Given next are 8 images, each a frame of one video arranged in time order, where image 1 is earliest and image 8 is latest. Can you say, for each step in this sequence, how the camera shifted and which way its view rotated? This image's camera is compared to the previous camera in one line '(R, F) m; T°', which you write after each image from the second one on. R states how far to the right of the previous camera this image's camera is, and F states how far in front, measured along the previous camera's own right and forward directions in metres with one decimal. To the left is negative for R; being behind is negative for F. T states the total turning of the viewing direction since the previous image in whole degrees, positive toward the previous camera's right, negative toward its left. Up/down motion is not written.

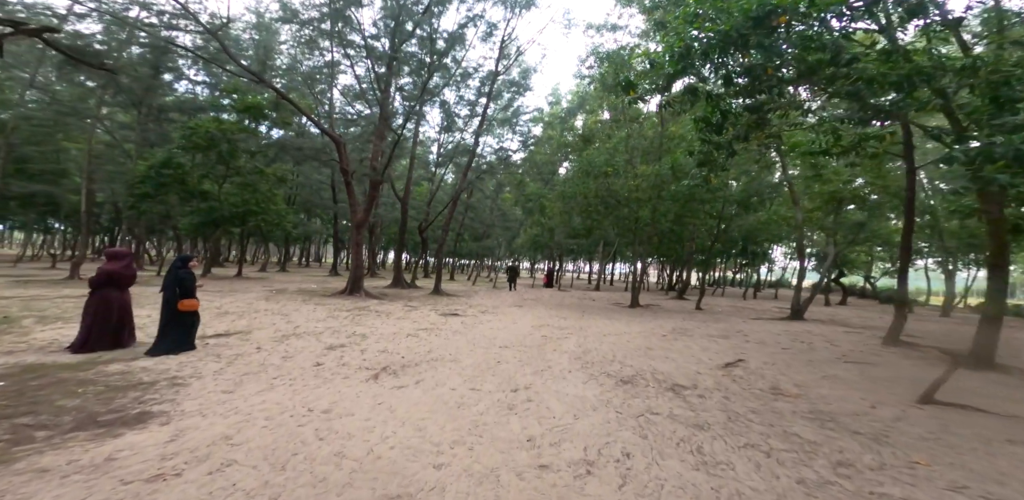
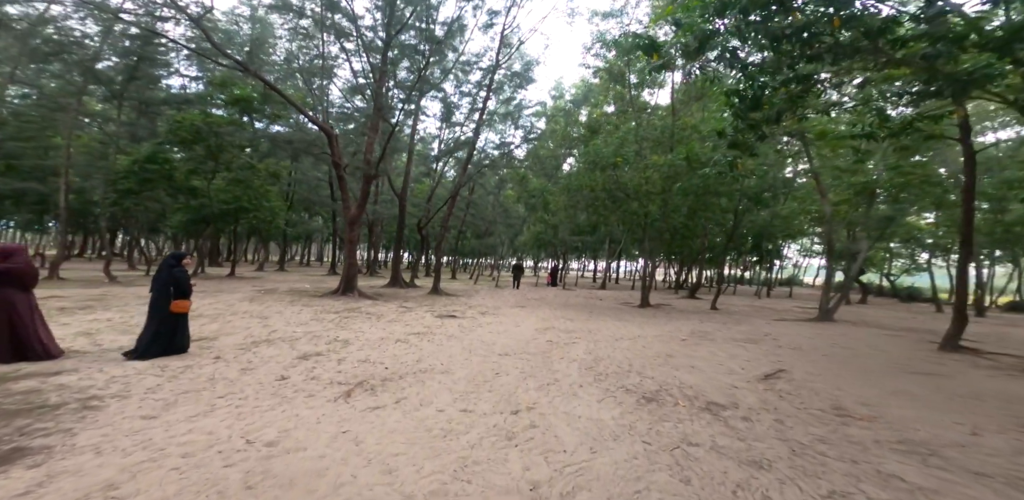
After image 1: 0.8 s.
(0.0, +1.2) m; 0°
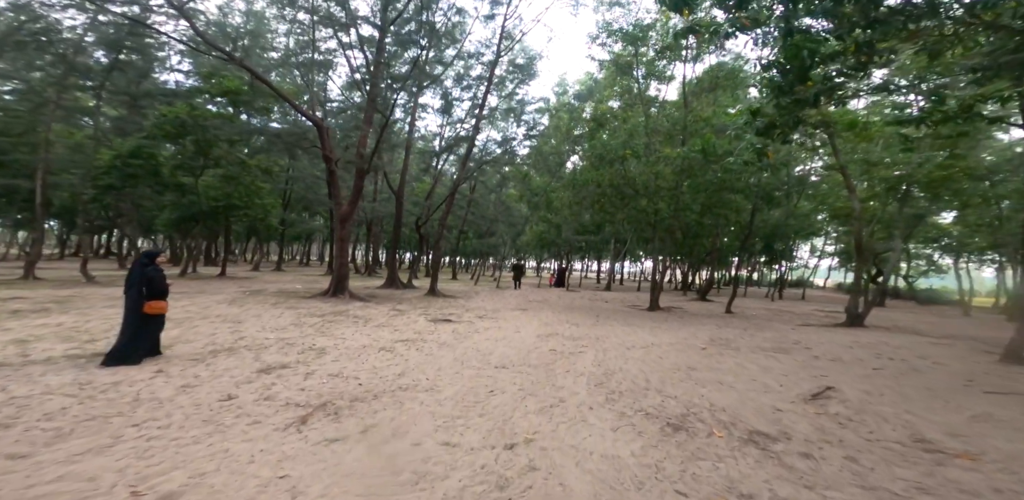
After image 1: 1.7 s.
(+0.1, +1.1) m; 0°
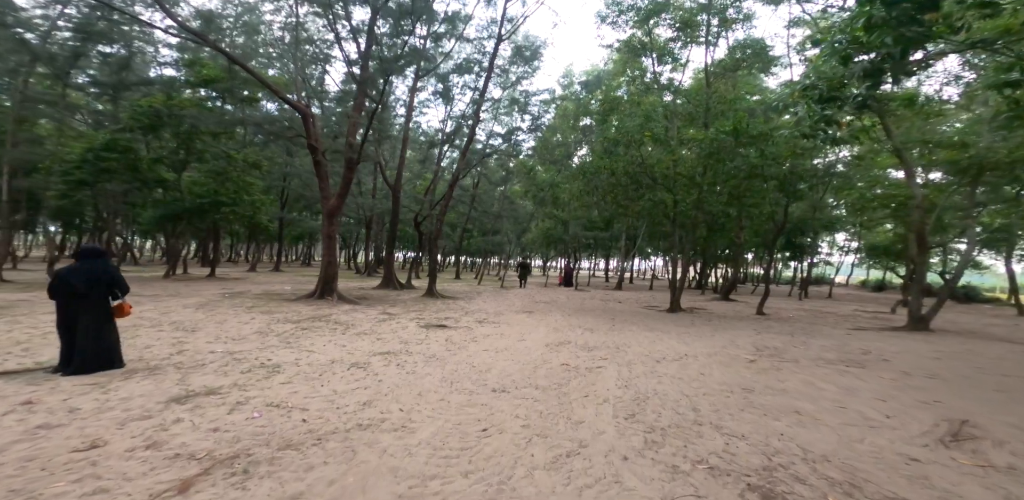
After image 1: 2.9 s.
(+0.1, +1.7) m; -1°
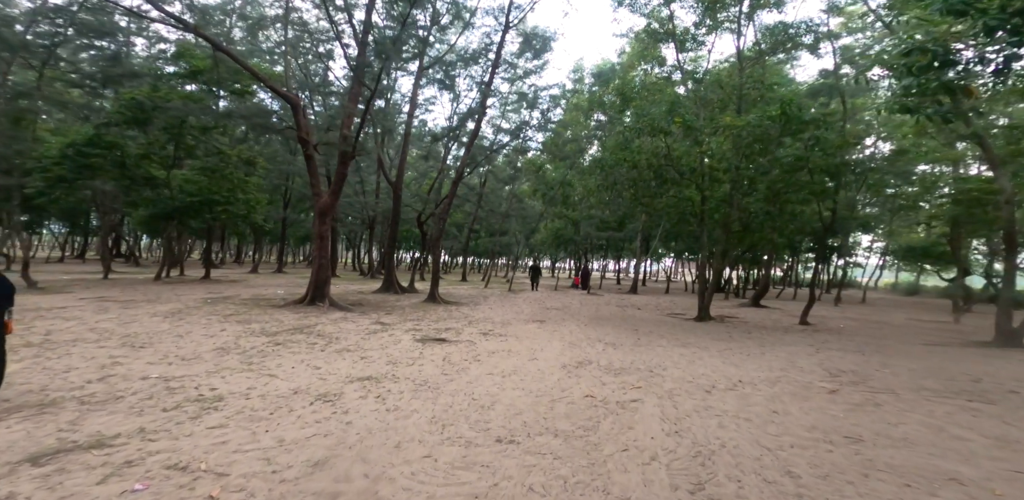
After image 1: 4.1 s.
(0.0, +1.6) m; -1°
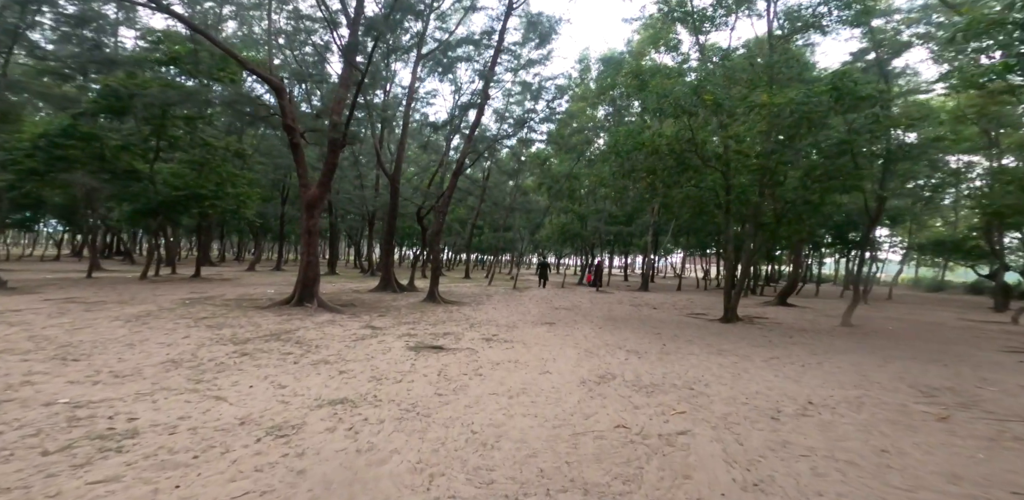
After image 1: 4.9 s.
(-0.1, +1.3) m; 0°
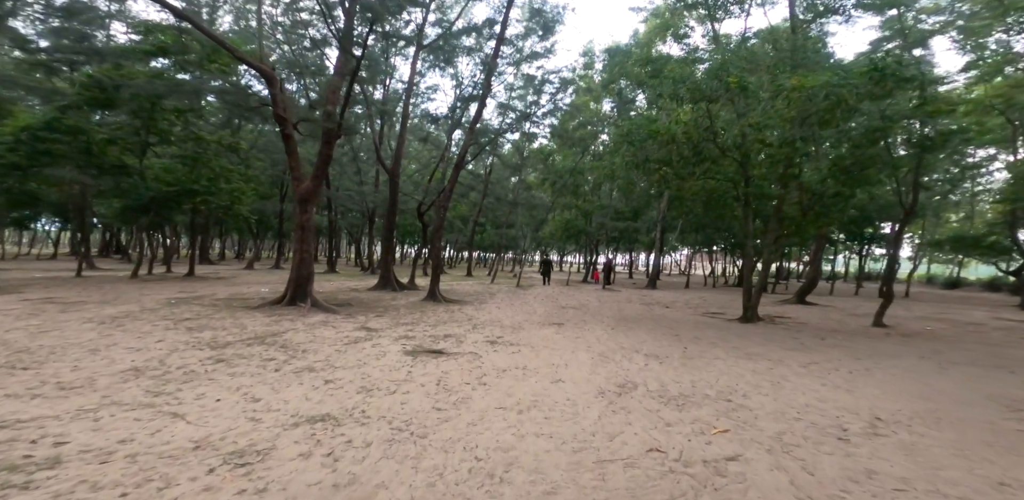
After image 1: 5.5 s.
(-0.1, +0.8) m; 0°
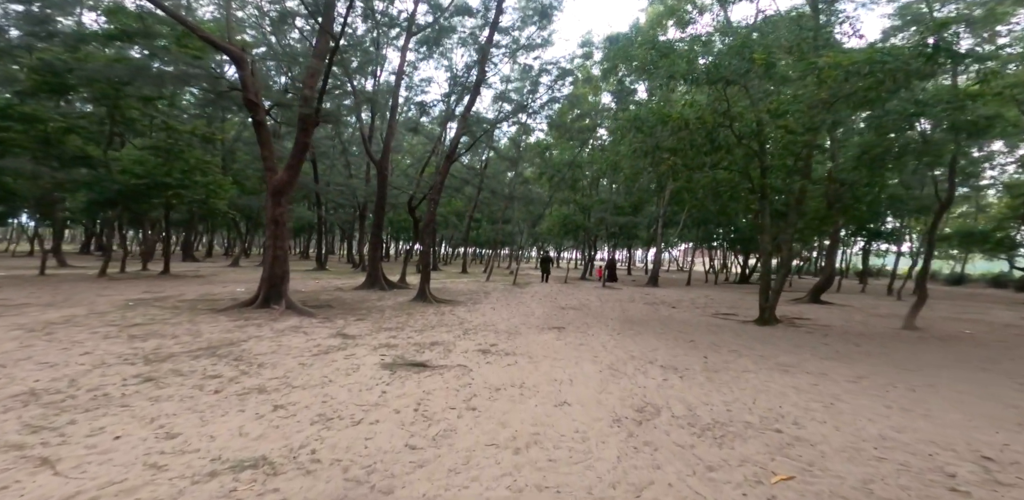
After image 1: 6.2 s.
(0.0, +1.1) m; +1°
